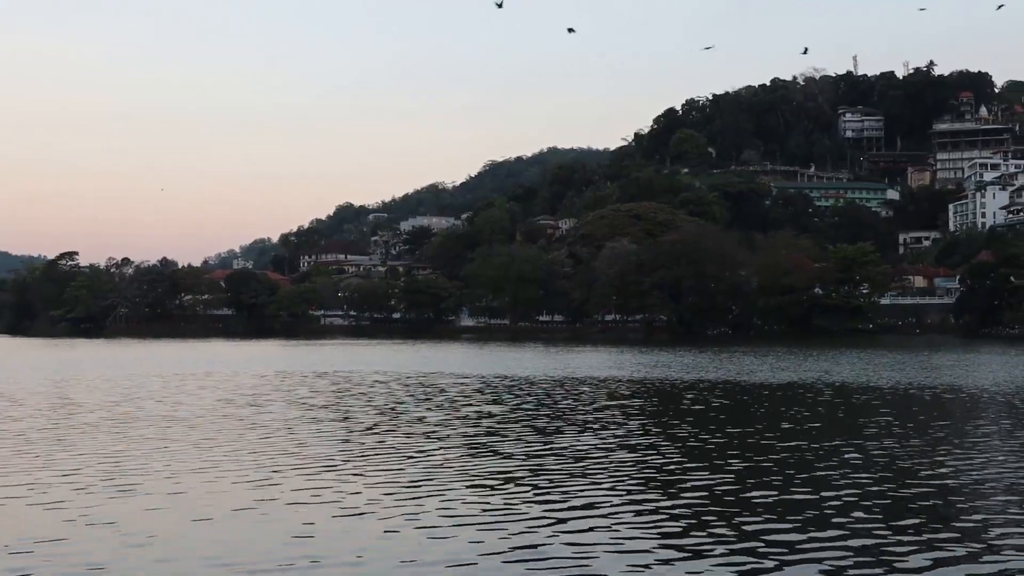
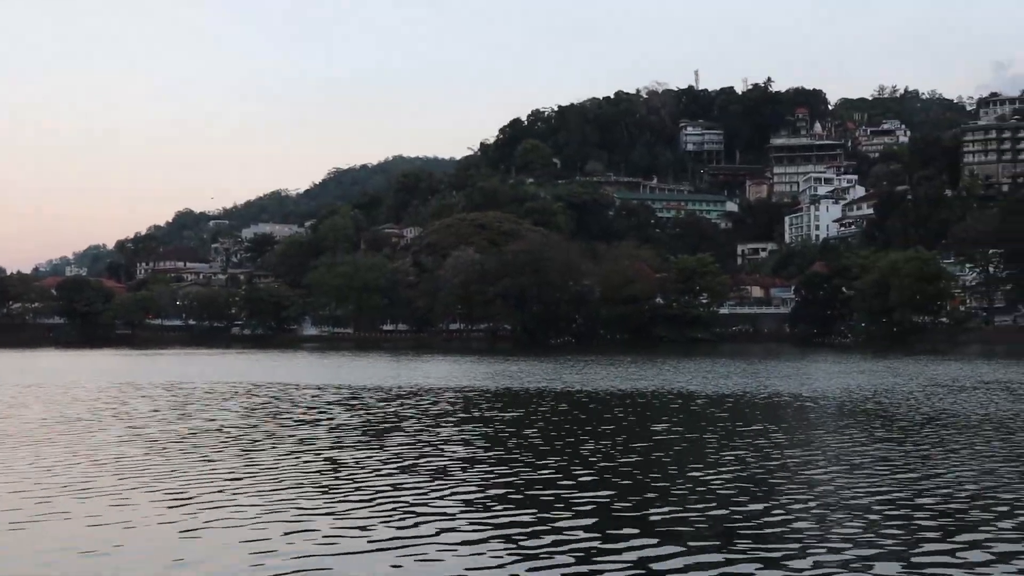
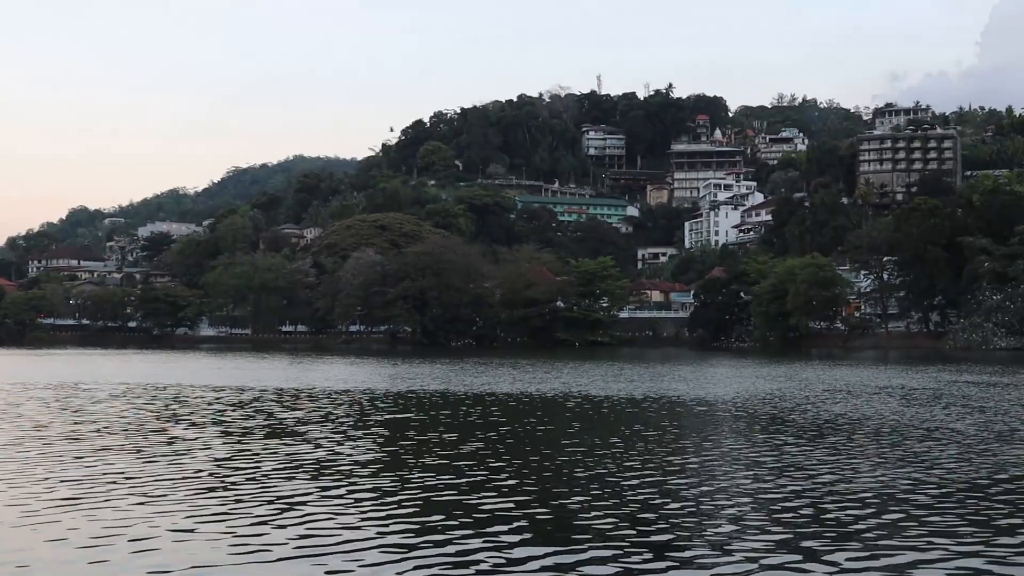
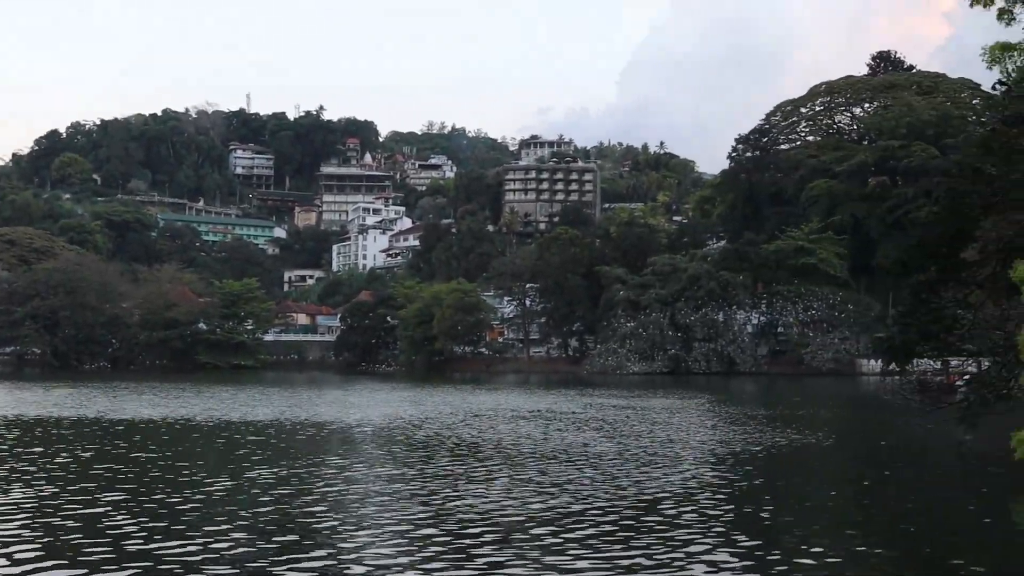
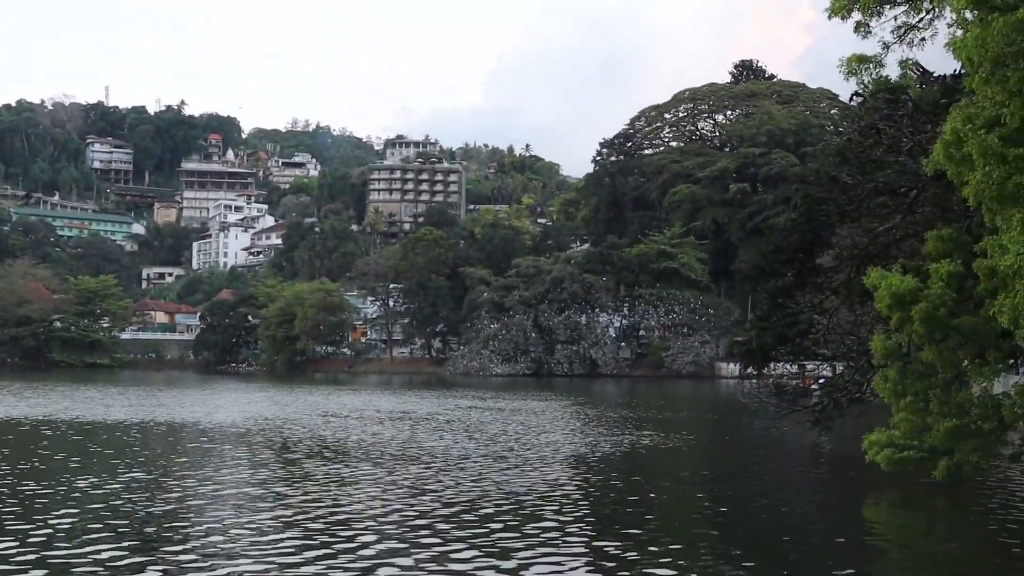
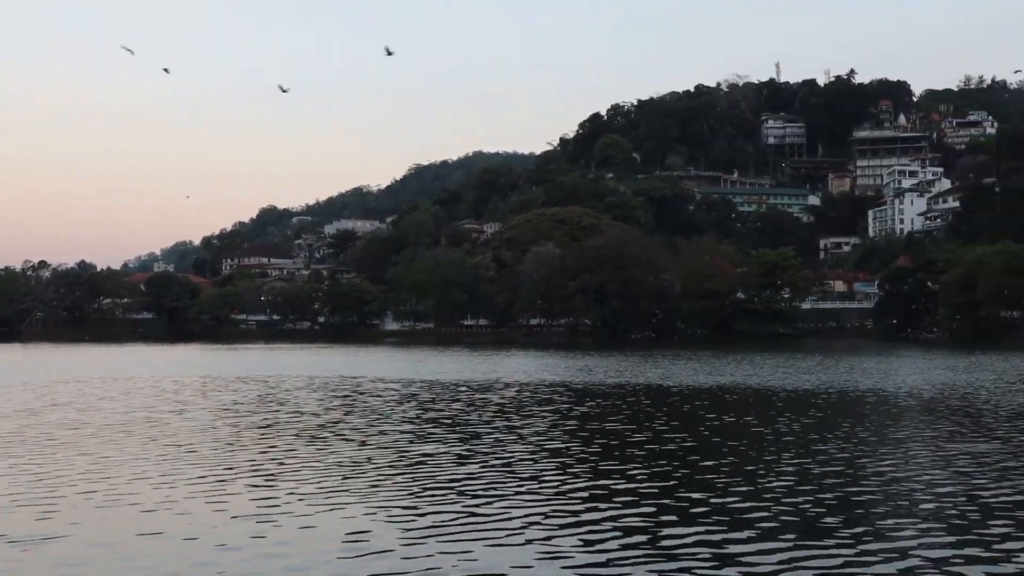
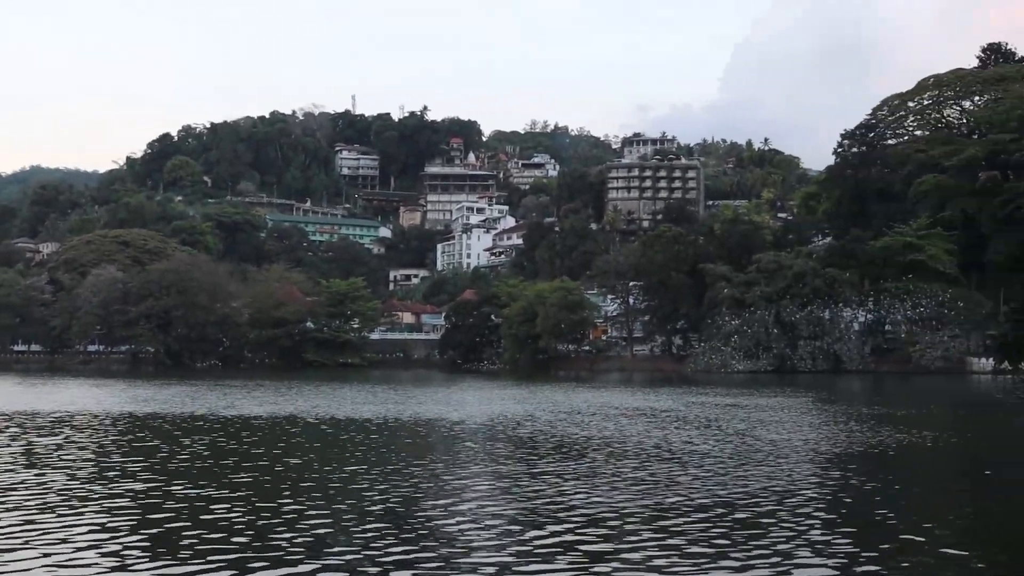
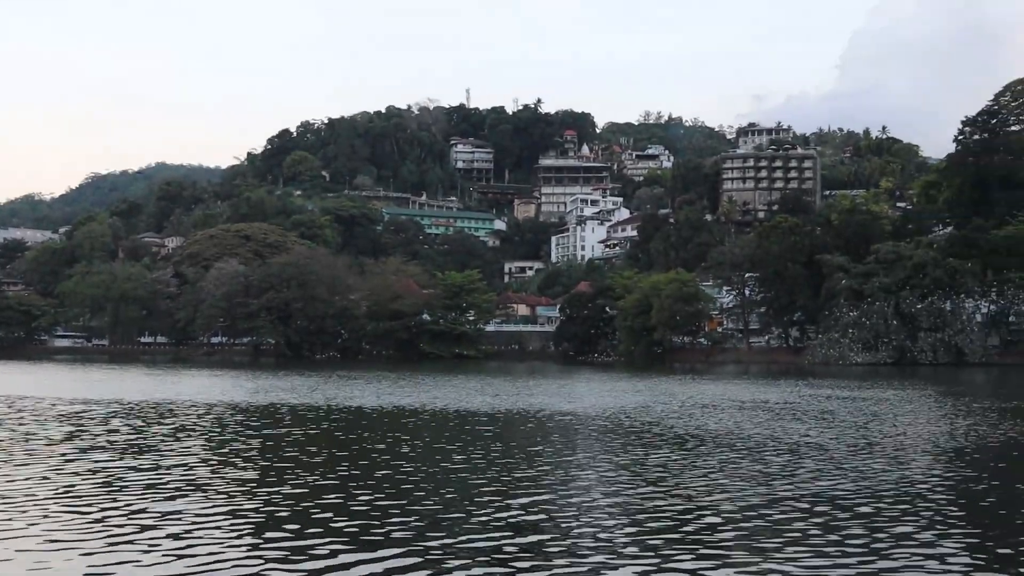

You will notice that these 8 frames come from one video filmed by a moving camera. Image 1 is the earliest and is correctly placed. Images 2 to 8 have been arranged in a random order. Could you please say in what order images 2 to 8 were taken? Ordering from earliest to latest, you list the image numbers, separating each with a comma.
6, 2, 3, 8, 7, 4, 5
